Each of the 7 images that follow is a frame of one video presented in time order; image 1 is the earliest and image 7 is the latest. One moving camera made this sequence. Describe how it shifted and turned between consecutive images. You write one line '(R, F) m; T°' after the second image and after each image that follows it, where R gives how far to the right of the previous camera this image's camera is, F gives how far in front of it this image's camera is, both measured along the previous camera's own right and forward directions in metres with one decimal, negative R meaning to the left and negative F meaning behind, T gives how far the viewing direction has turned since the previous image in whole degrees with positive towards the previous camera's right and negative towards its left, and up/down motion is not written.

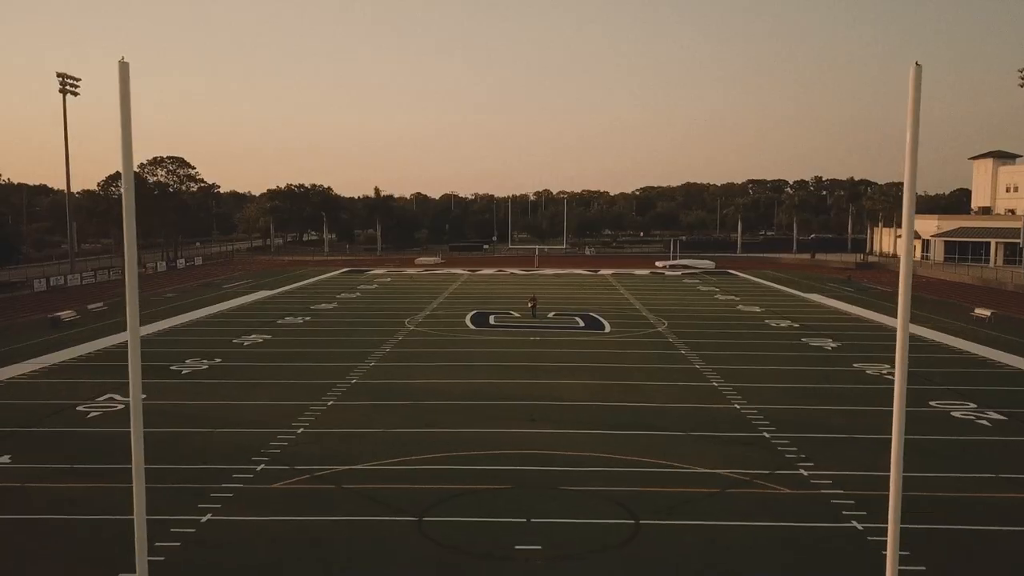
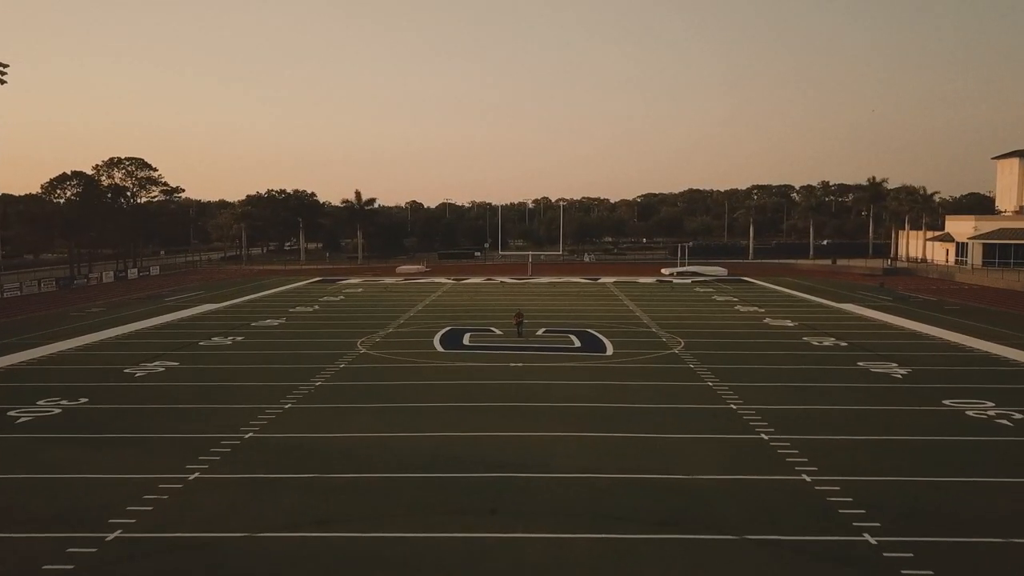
(+0.6, +6.4) m; 0°
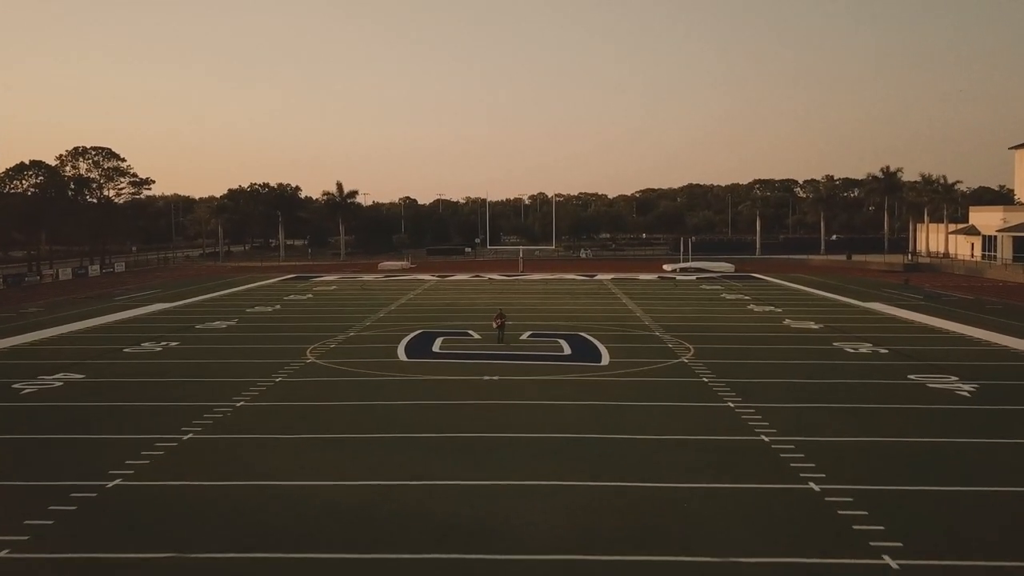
(+0.5, +4.1) m; 0°
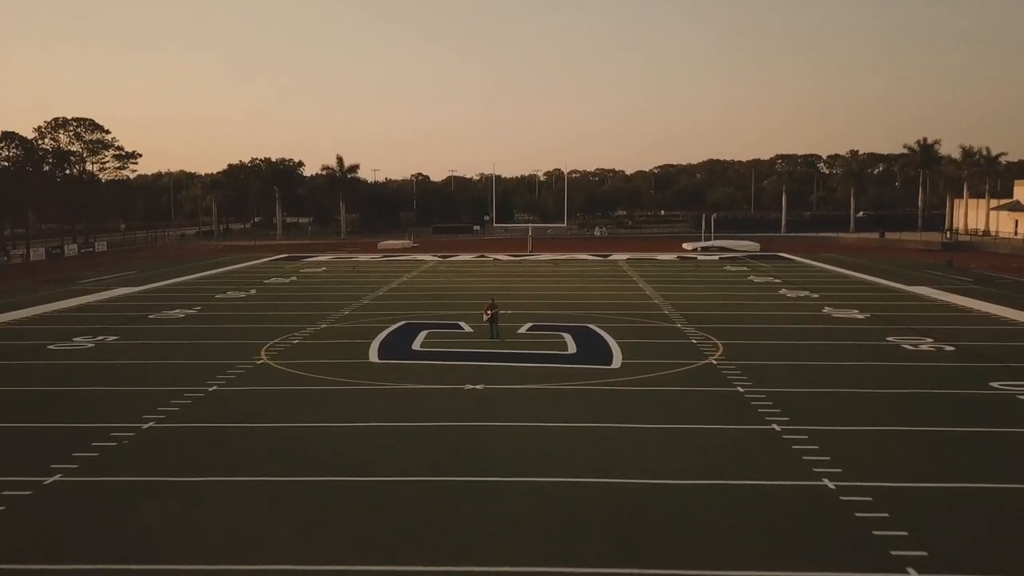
(+0.4, +3.5) m; -1°
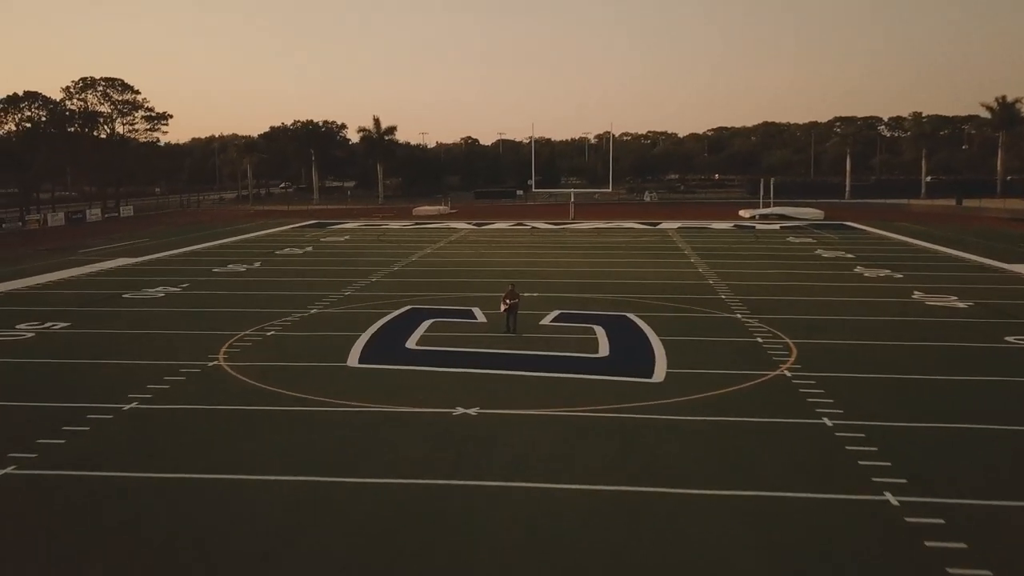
(+0.5, +3.6) m; -3°
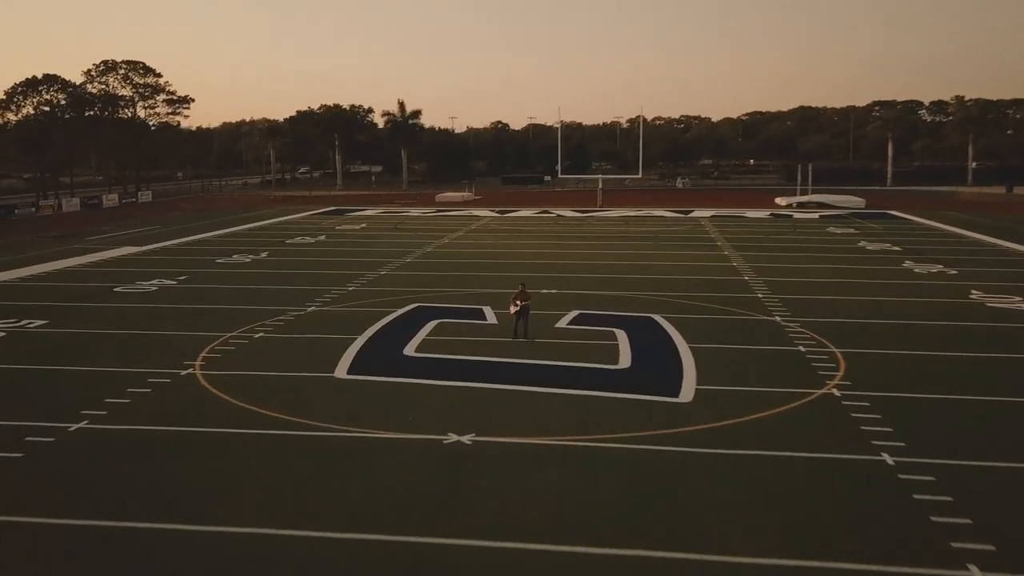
(+0.3, +1.6) m; -2°
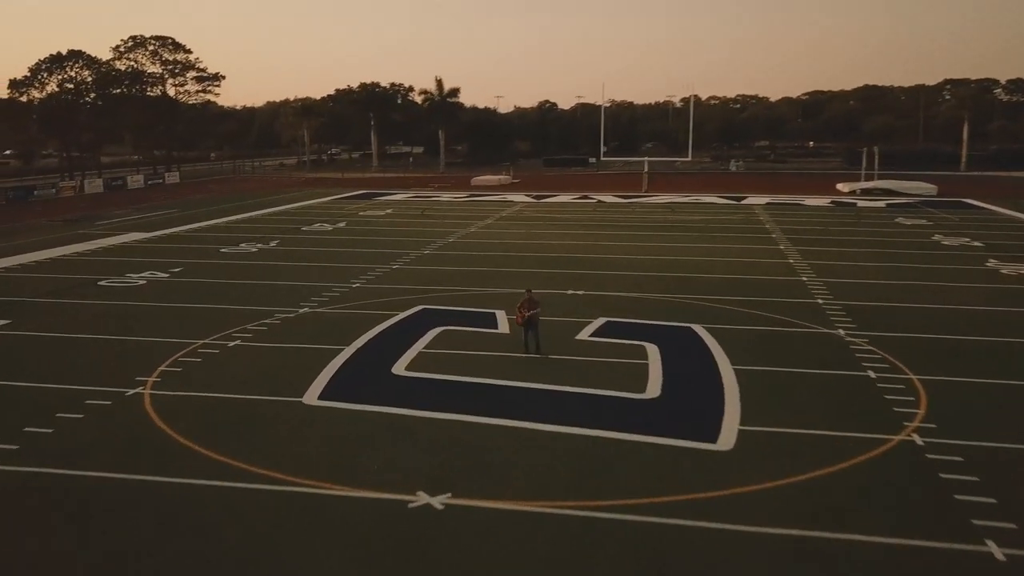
(+0.5, +2.1) m; -3°
